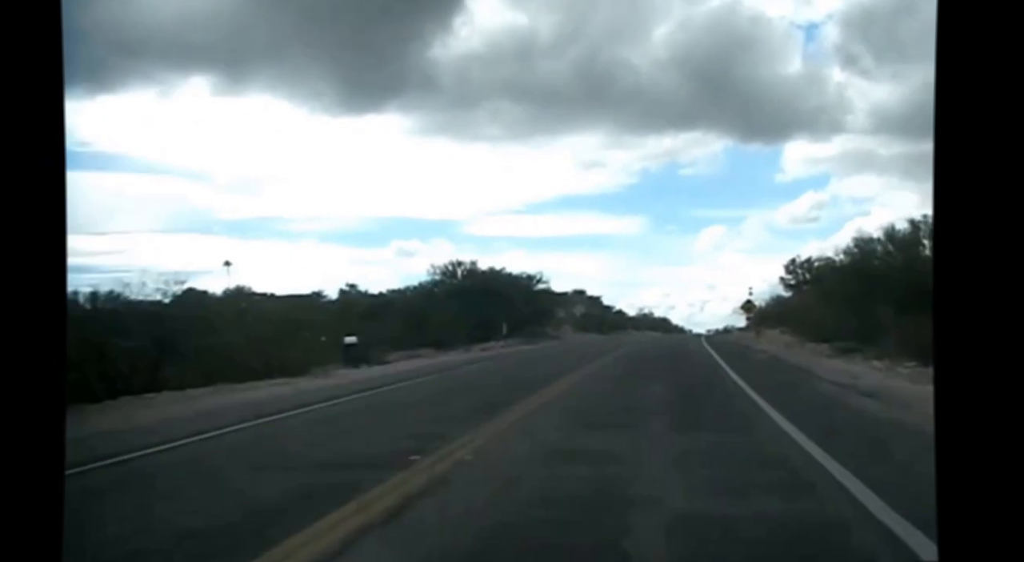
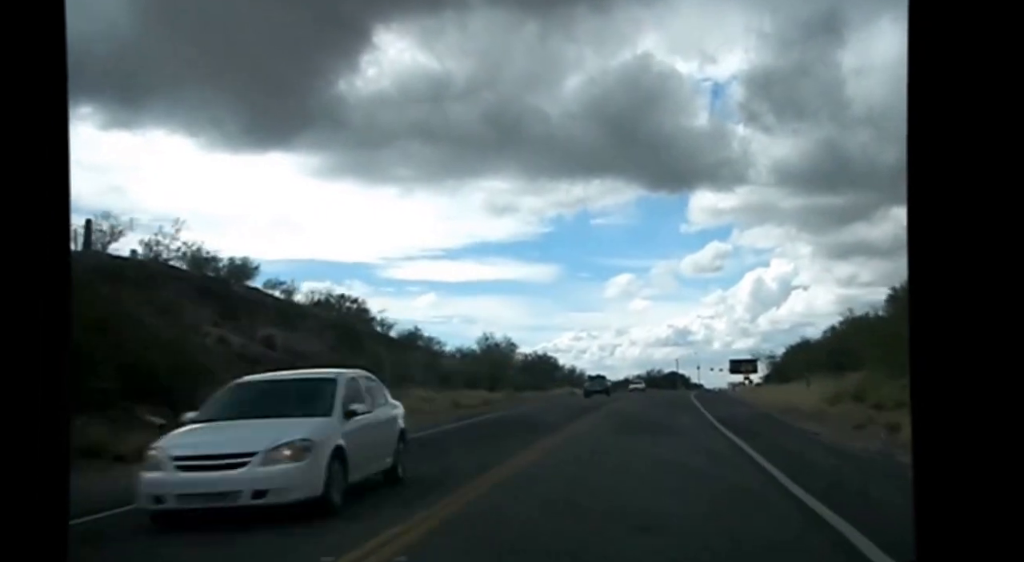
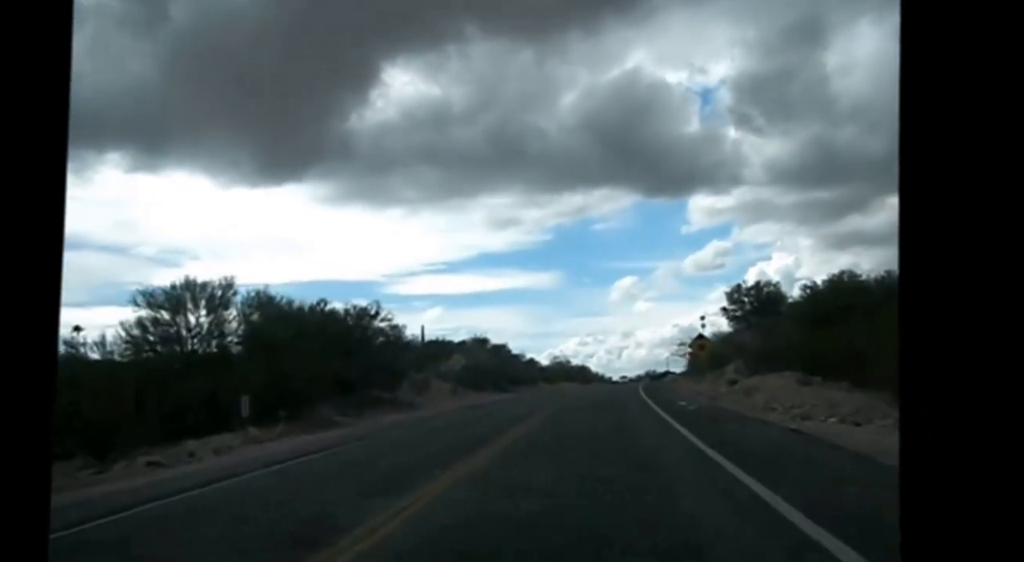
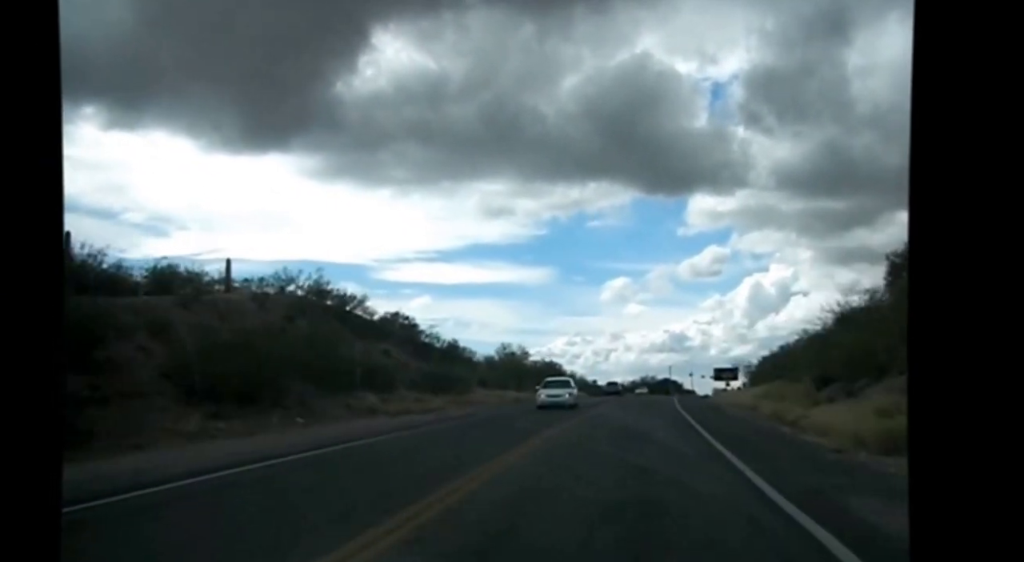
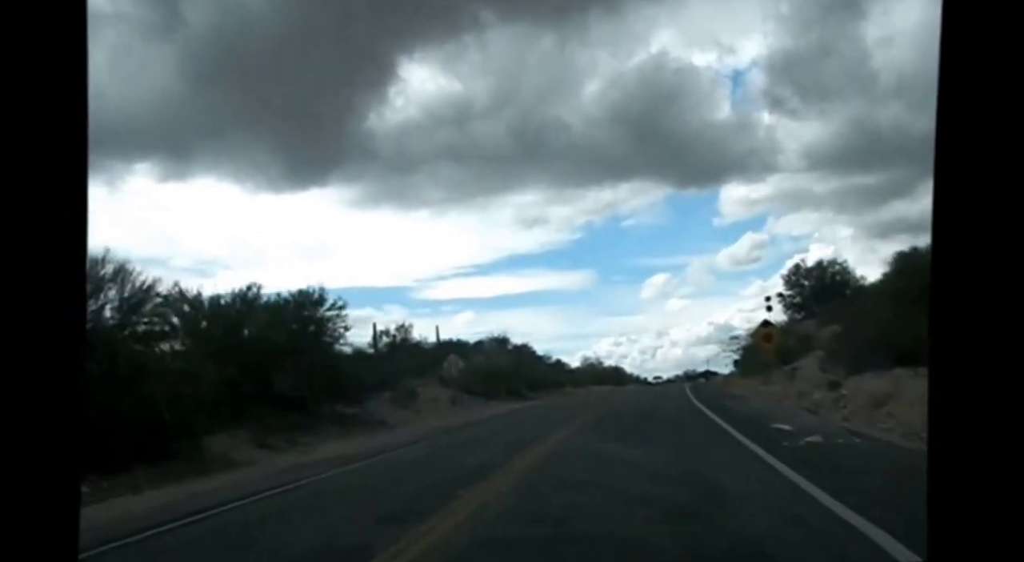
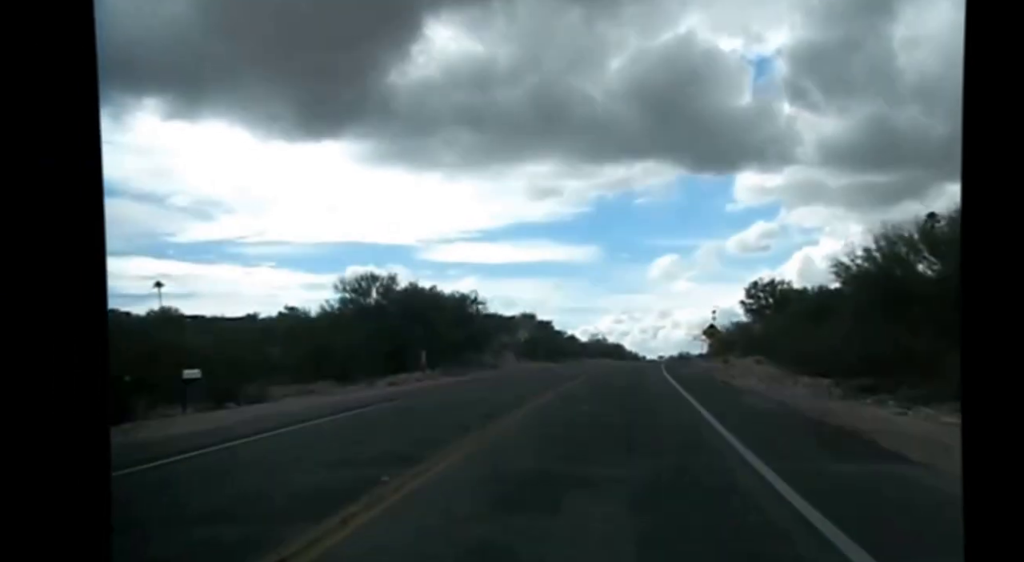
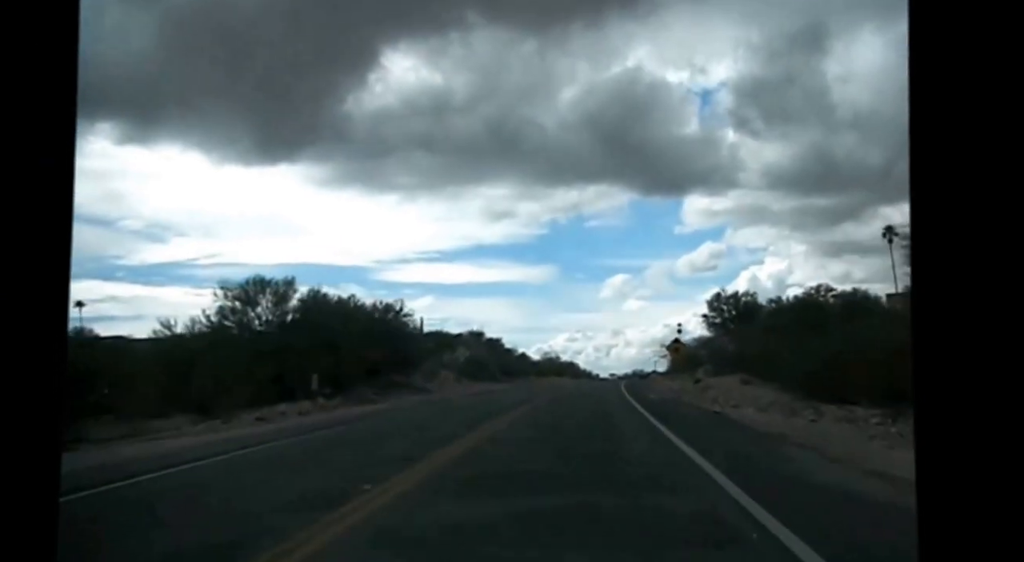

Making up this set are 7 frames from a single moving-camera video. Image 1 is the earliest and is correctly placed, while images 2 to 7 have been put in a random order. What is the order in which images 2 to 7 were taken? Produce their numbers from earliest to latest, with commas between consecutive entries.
6, 7, 3, 5, 4, 2
